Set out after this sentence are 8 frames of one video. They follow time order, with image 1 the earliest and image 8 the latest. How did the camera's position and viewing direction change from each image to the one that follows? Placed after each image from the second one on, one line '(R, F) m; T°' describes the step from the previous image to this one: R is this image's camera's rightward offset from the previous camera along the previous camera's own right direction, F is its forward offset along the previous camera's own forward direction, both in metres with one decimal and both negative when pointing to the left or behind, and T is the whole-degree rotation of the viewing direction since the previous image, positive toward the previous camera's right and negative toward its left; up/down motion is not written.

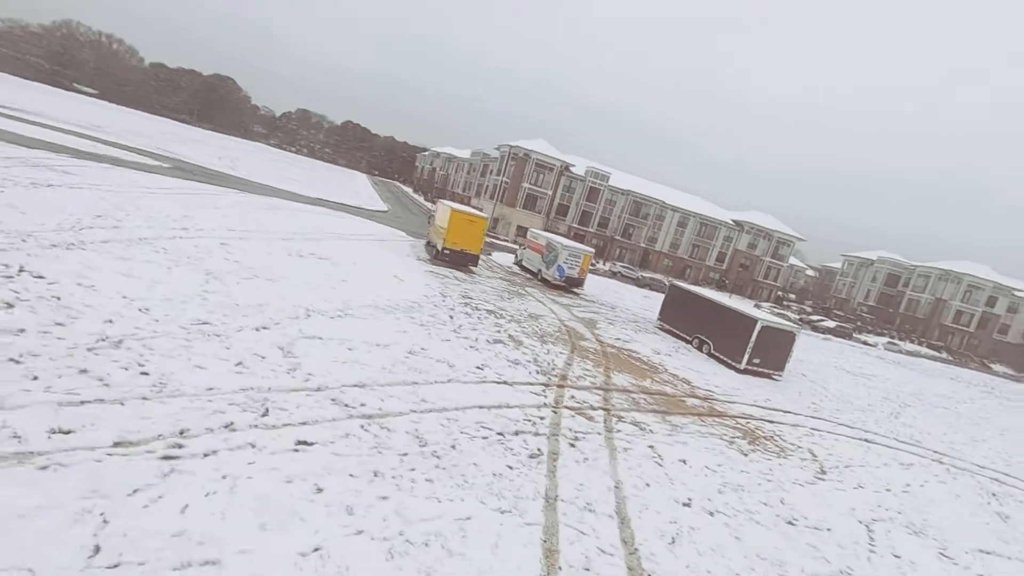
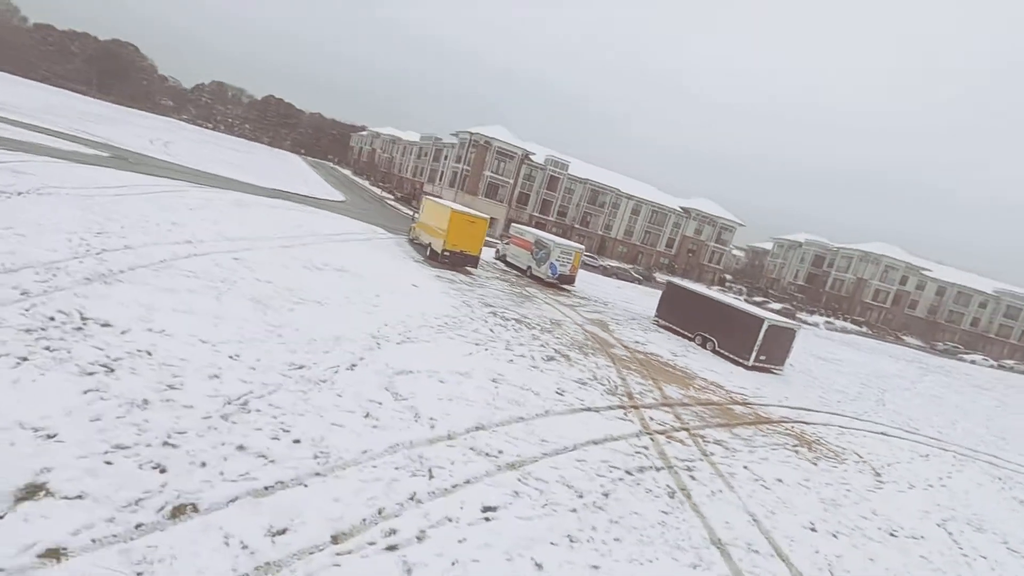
(-2.7, +0.2) m; +7°
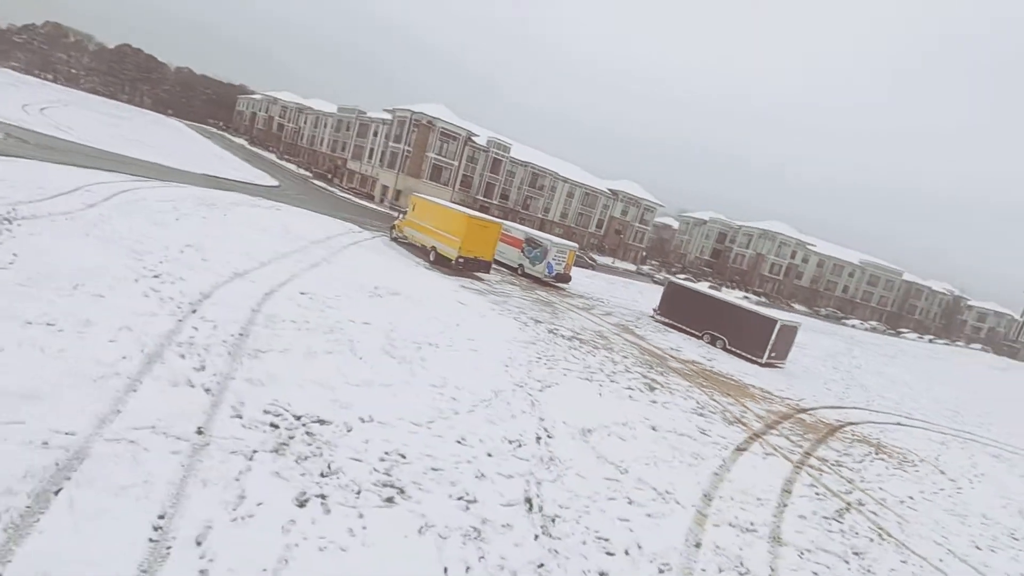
(-4.6, +0.7) m; +11°
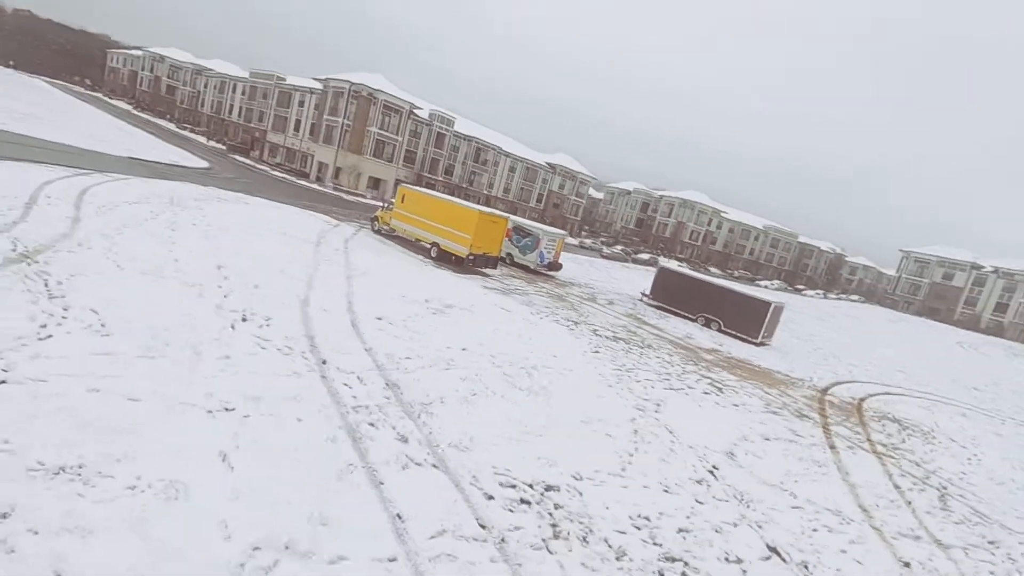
(-3.8, +0.5) m; +10°
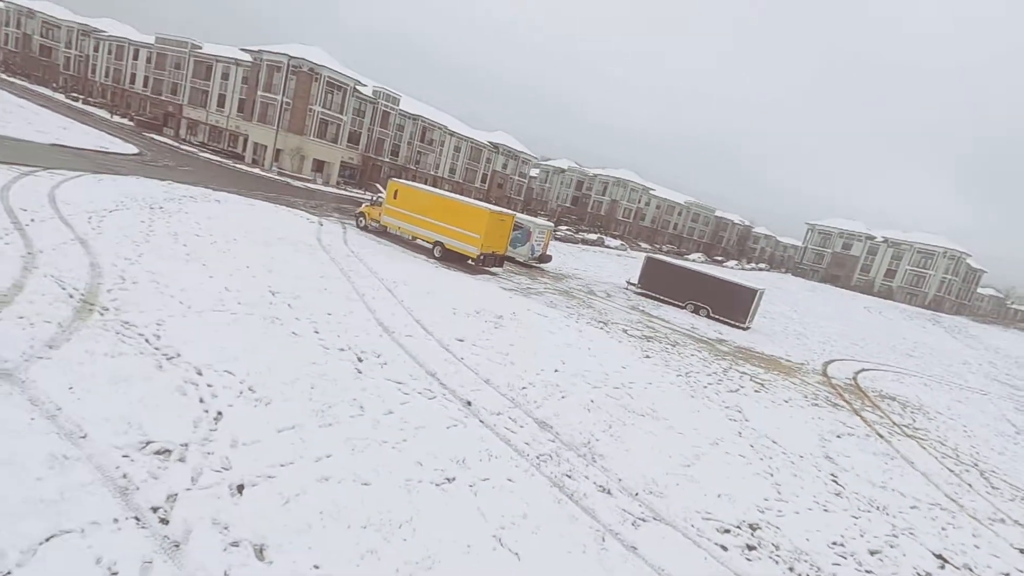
(-3.4, +0.4) m; +9°
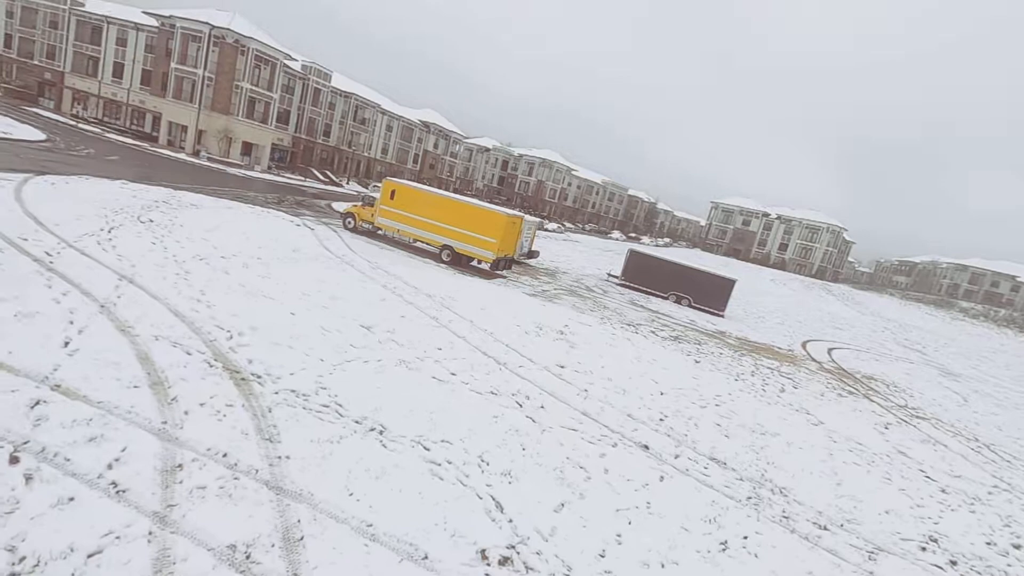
(-4.0, +0.5) m; +10°
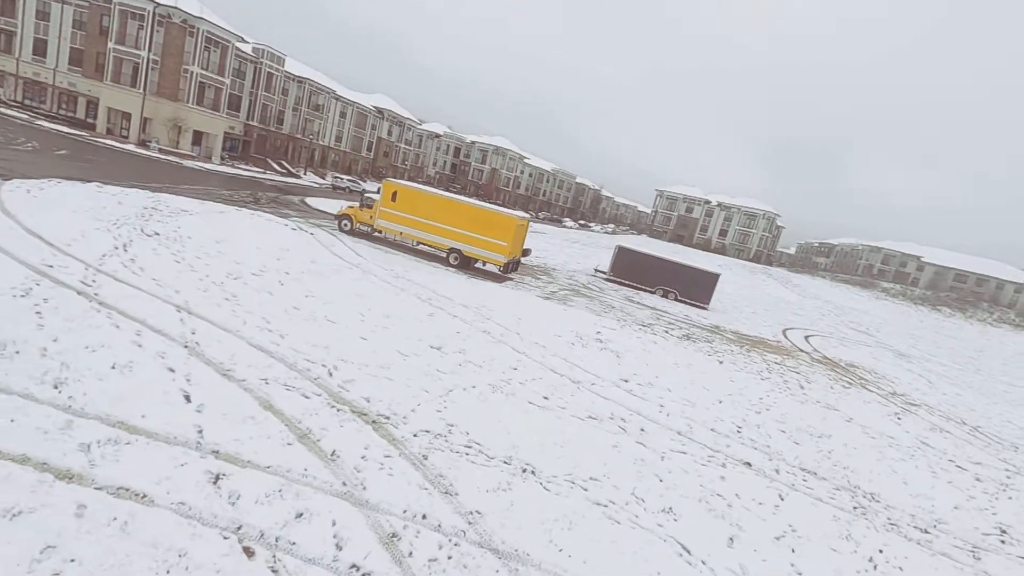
(-2.6, +0.2) m; +7°
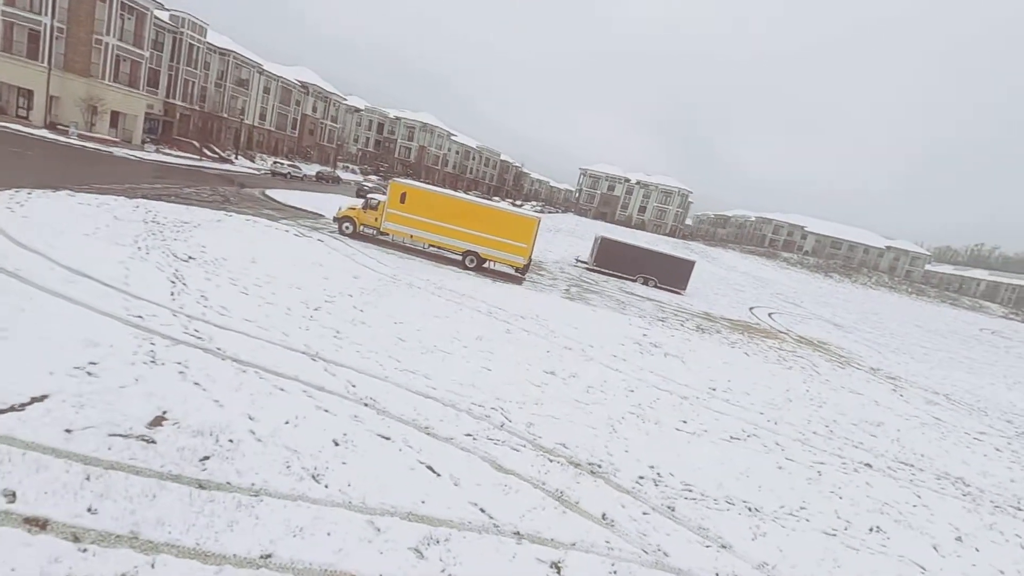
(-3.9, +0.4) m; +10°
